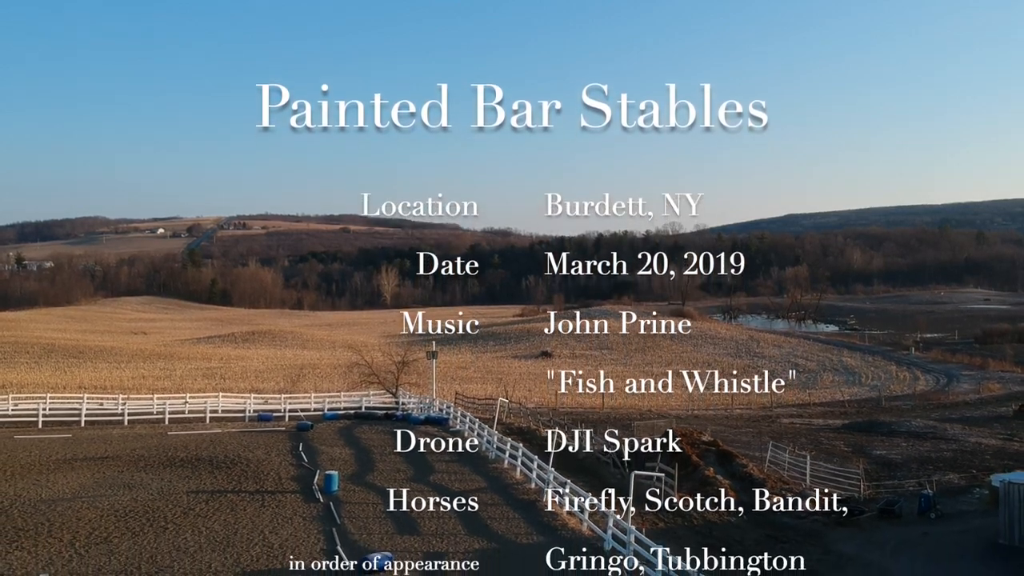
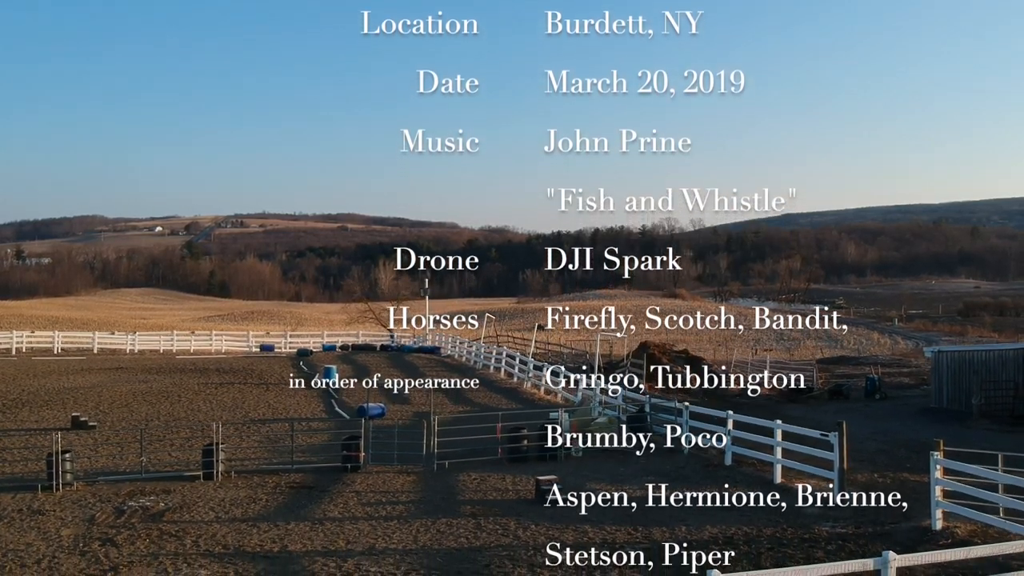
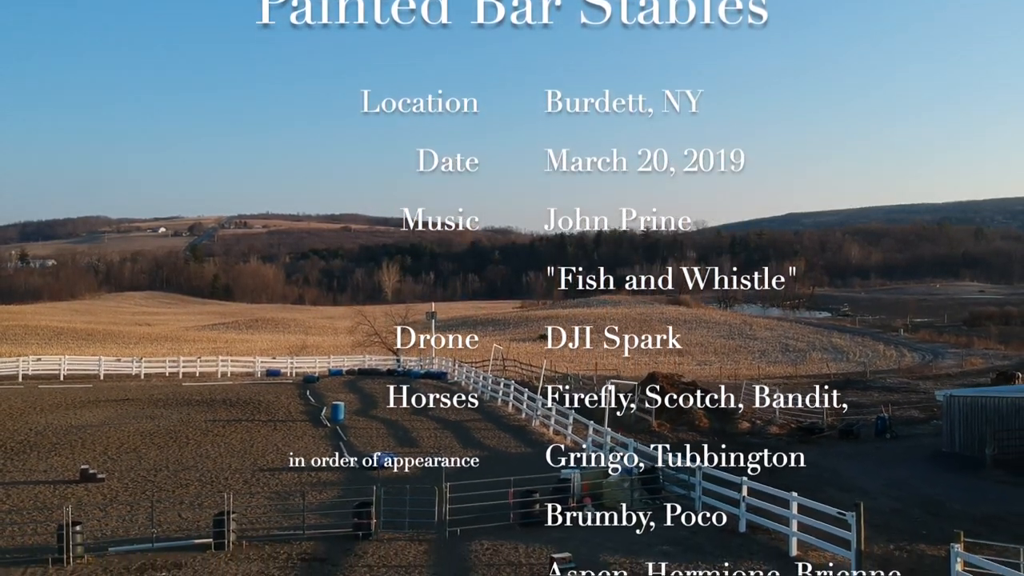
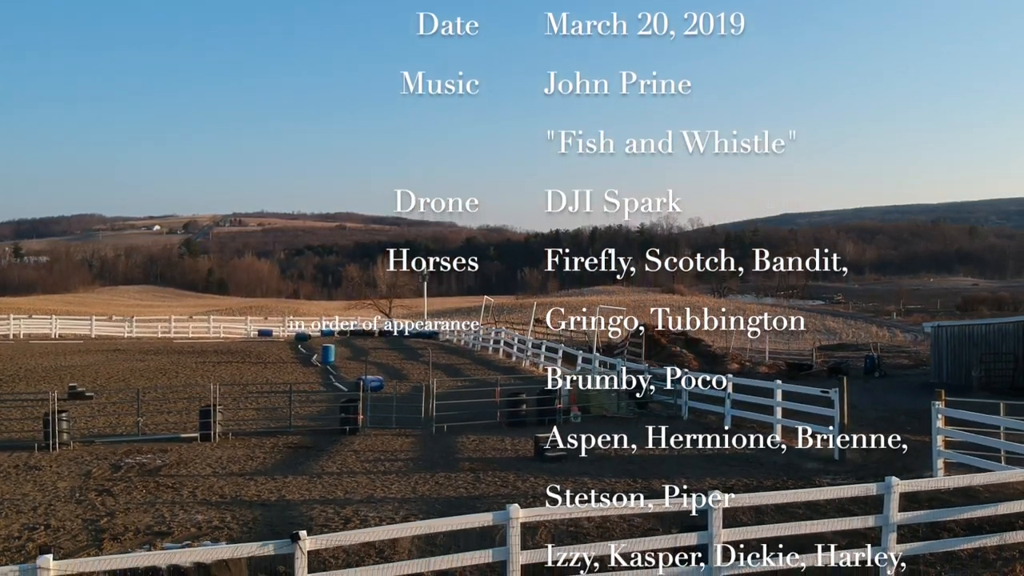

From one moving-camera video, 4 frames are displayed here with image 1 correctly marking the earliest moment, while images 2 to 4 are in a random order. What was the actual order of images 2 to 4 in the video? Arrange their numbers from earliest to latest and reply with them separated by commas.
3, 2, 4
